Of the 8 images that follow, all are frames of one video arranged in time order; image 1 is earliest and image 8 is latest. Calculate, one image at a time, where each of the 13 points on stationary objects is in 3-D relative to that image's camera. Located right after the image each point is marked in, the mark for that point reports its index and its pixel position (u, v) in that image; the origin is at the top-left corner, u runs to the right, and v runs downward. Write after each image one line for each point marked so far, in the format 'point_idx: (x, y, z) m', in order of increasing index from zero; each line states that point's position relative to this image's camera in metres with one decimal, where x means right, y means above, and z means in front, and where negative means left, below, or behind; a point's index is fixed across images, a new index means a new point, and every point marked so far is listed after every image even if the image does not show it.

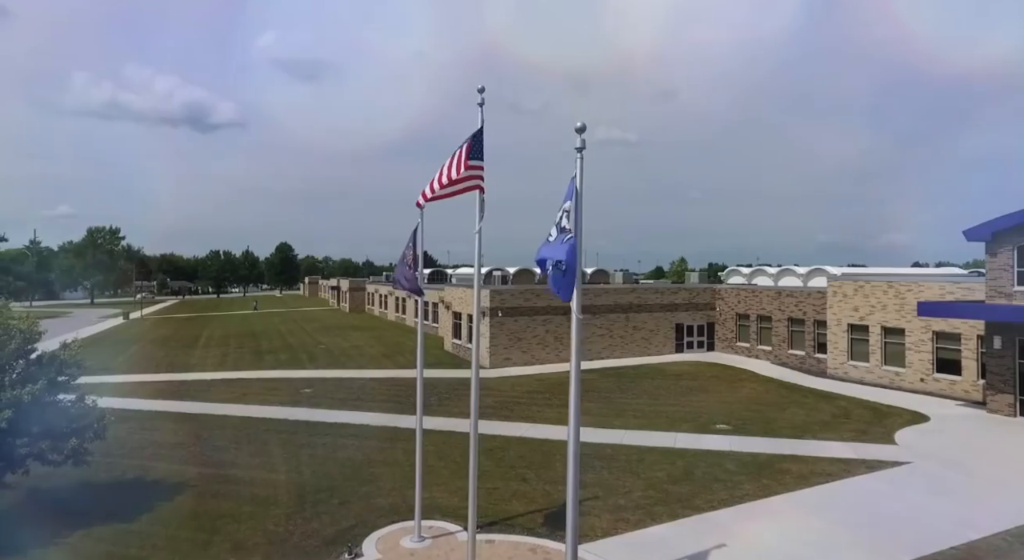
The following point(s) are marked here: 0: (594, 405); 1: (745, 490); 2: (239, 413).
0: (+2.3, -3.6, +19.0) m
1: (+5.0, -4.4, +13.8) m
2: (-7.3, -3.6, +17.7) m
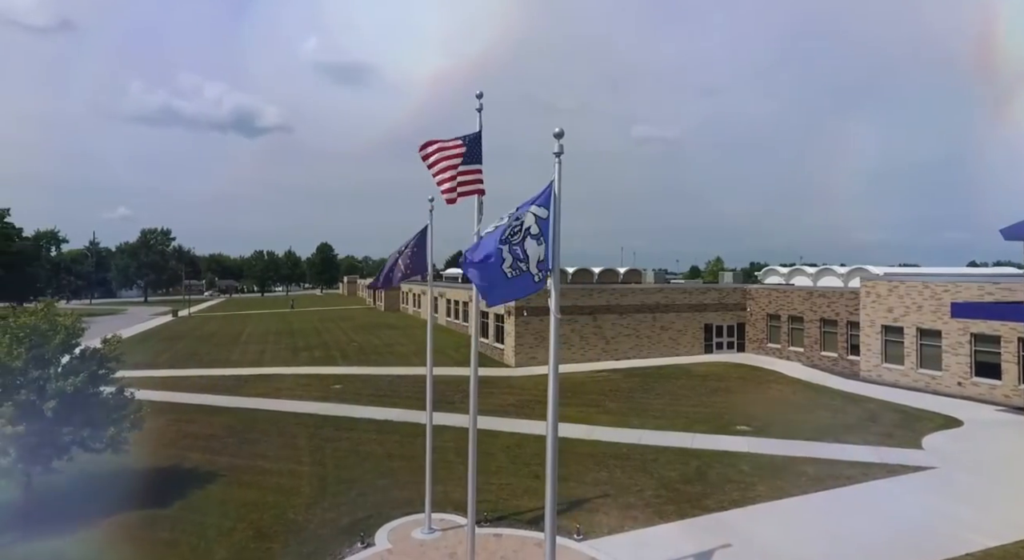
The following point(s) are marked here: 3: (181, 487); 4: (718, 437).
0: (+3.0, -3.6, +19.1) m
1: (+5.2, -4.4, +13.8) m
2: (-6.8, -3.6, +18.6) m
3: (-7.0, -4.4, +14.0) m
4: (+5.3, -4.0, +16.8) m
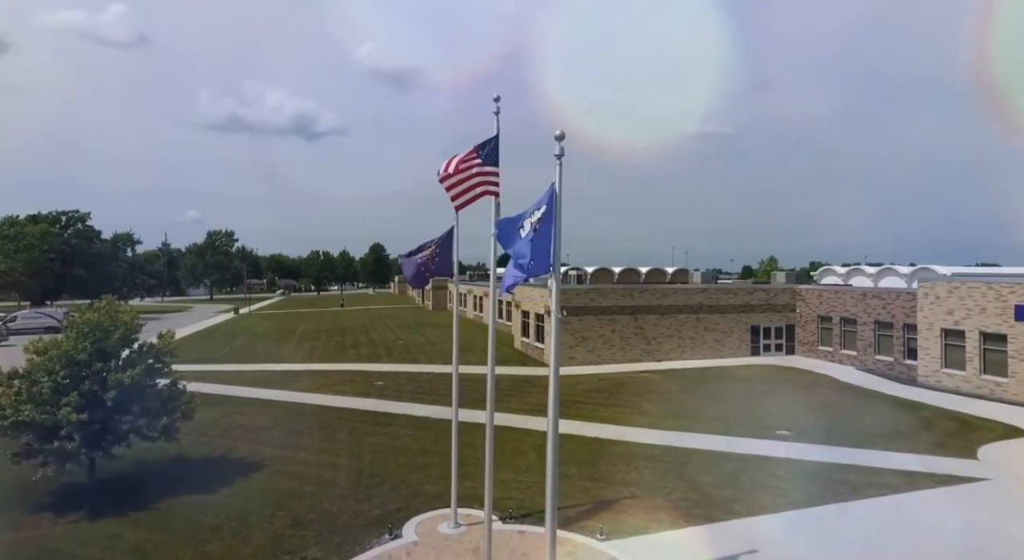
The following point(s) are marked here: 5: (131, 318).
0: (+4.0, -3.6, +19.0) m
1: (+5.8, -4.4, +13.5) m
2: (-5.7, -3.6, +19.4) m
3: (-6.4, -4.4, +14.8) m
4: (+6.1, -4.0, +16.5) m
5: (-8.5, -0.9, +14.7) m
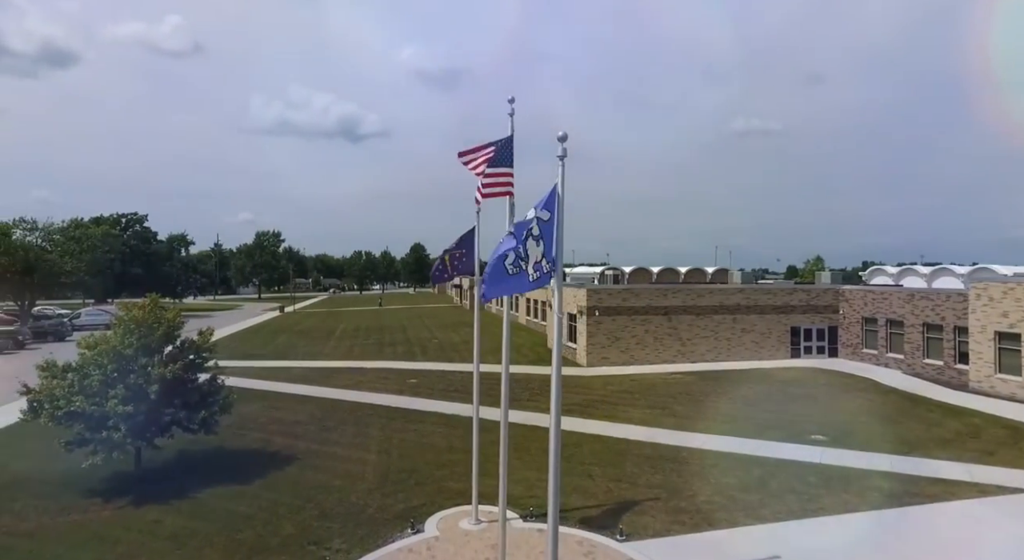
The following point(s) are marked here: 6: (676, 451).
0: (+4.9, -3.6, +18.8) m
1: (+6.2, -4.4, +13.2) m
2: (-4.8, -3.6, +19.9) m
3: (-5.8, -4.4, +15.4) m
4: (+6.8, -4.0, +16.1) m
5: (-7.9, -0.9, +15.4) m
6: (+4.0, -4.1, +15.9) m
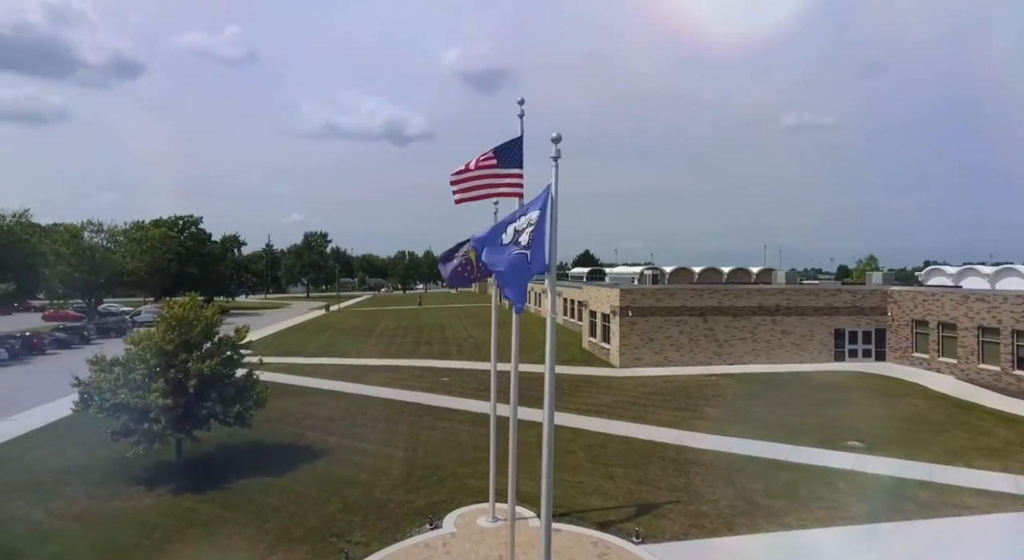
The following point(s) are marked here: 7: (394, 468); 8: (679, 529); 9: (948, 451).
0: (+5.7, -3.6, +18.4) m
1: (+6.6, -4.5, +12.7) m
2: (-3.9, -3.6, +20.3) m
3: (-5.2, -4.4, +15.9) m
4: (+7.3, -4.0, +15.6) m
5: (-7.3, -0.8, +16.1) m
6: (+4.5, -4.1, +15.6) m
7: (-2.8, -4.4, +15.5) m
8: (+3.2, -4.7, +12.5) m
9: (+10.2, -4.1, +15.5) m
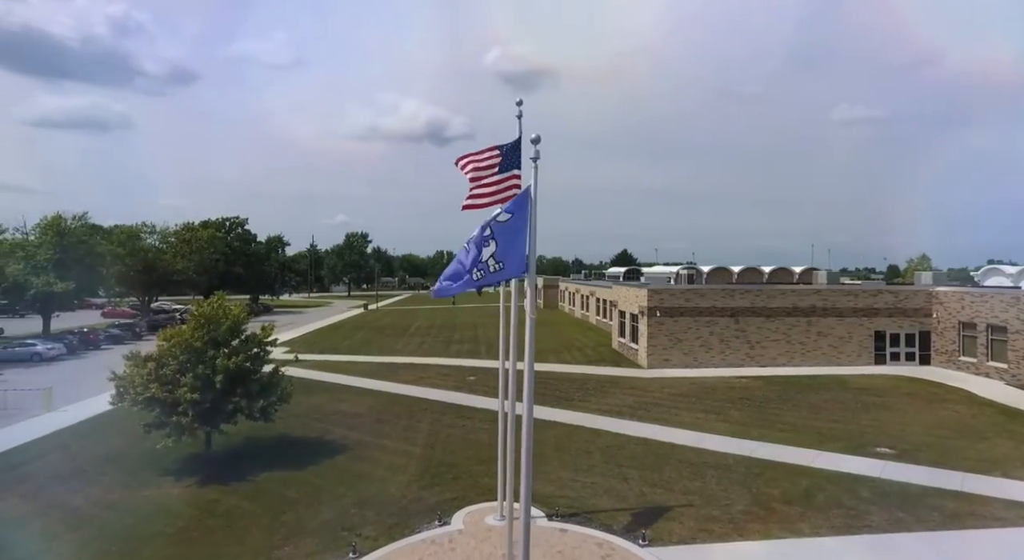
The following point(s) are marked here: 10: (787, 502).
0: (+6.2, -3.6, +18.0) m
1: (+6.7, -4.5, +12.2) m
2: (-3.1, -3.5, +20.6) m
3: (-4.8, -4.4, +16.4) m
4: (+7.7, -4.0, +15.1) m
5: (-6.9, -0.8, +16.7) m
6: (+4.9, -4.1, +15.3) m
7: (-2.4, -4.4, +15.7) m
8: (+3.3, -4.7, +12.3) m
9: (+10.5, -4.1, +14.7) m
10: (+5.5, -4.4, +13.1) m
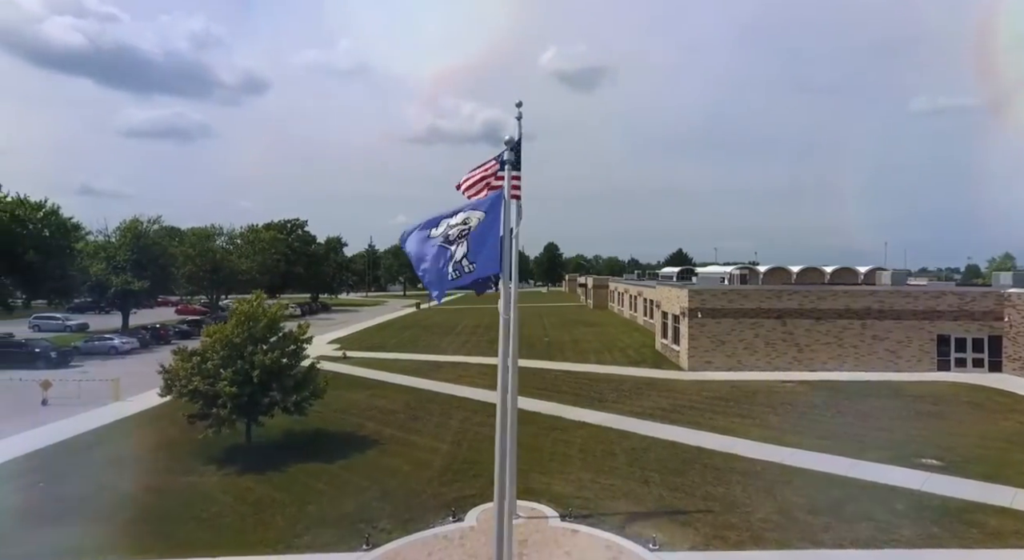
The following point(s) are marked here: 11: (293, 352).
0: (+7.0, -3.6, +17.2) m
1: (+6.8, -4.4, +11.5) m
2: (-2.0, -3.5, +20.9) m
3: (-4.2, -4.3, +16.9) m
4: (+8.1, -4.0, +14.2) m
5: (-6.2, -0.8, +17.5) m
6: (+5.4, -4.1, +14.7) m
7: (-1.8, -4.4, +15.9) m
8: (+3.4, -4.7, +11.9) m
9: (+10.9, -4.1, +13.5) m
10: (+5.7, -4.4, +12.5) m
11: (-5.7, -1.9, +17.3) m
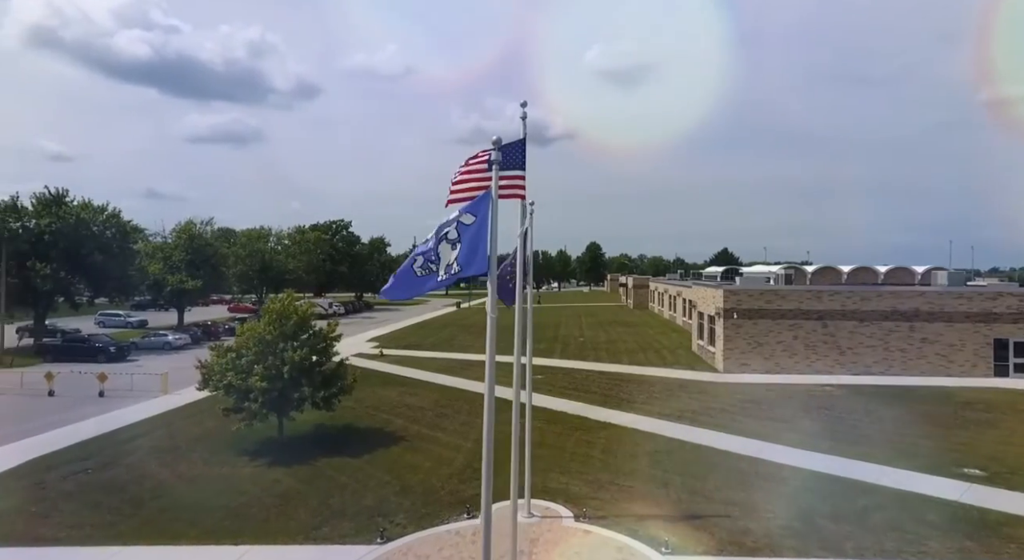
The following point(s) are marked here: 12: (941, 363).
0: (+7.6, -3.6, +16.6) m
1: (+6.9, -4.4, +10.8) m
2: (-1.1, -3.5, +21.0) m
3: (-3.6, -4.3, +17.2) m
4: (+8.5, -4.0, +13.4) m
5: (-5.5, -0.8, +17.9) m
6: (+5.8, -4.1, +14.2) m
7: (-1.3, -4.3, +16.0) m
8: (+3.6, -4.6, +11.5) m
9: (+11.2, -4.0, +12.5) m
10: (+5.9, -4.4, +12.0) m
11: (-5.0, -1.8, +17.7) m
12: (+12.8, -2.4, +19.6) m
